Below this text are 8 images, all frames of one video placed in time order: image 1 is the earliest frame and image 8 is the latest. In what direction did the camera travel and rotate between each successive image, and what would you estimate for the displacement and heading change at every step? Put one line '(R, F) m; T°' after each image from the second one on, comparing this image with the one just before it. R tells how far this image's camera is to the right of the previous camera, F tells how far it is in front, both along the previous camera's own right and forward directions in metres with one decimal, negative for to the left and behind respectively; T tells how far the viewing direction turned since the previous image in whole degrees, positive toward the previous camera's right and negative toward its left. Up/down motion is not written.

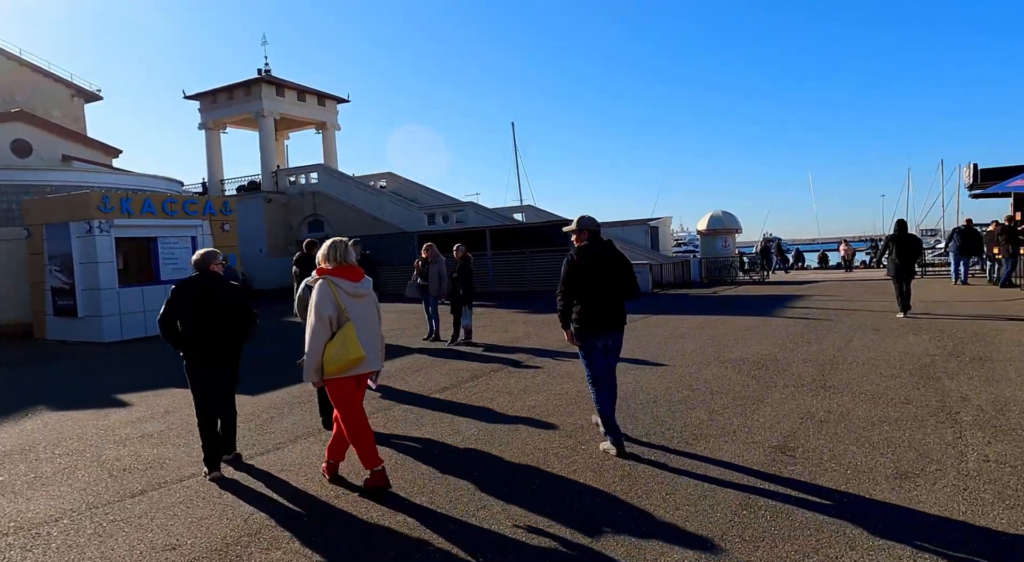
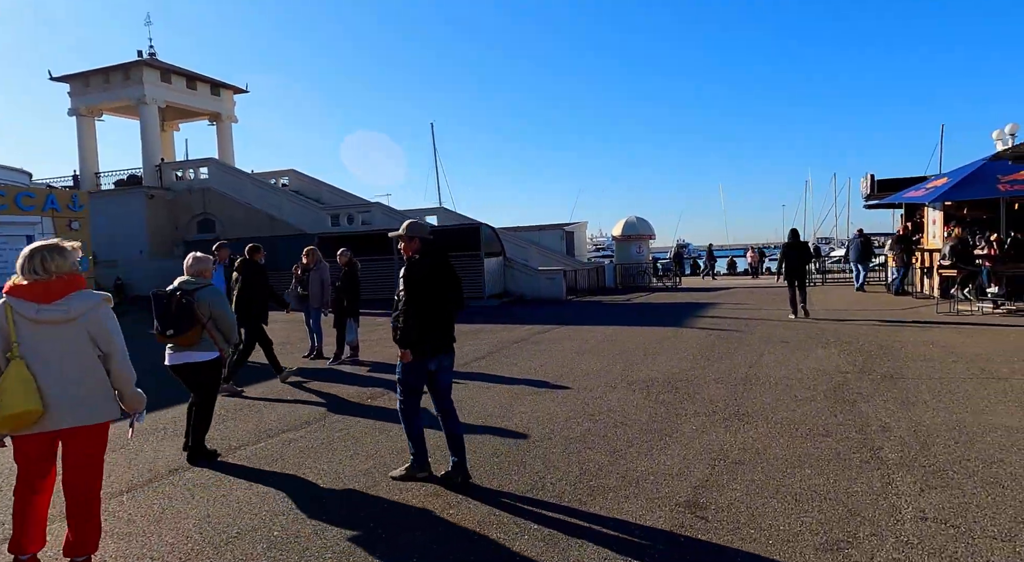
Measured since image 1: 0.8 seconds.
(+0.4, +0.9) m; +7°
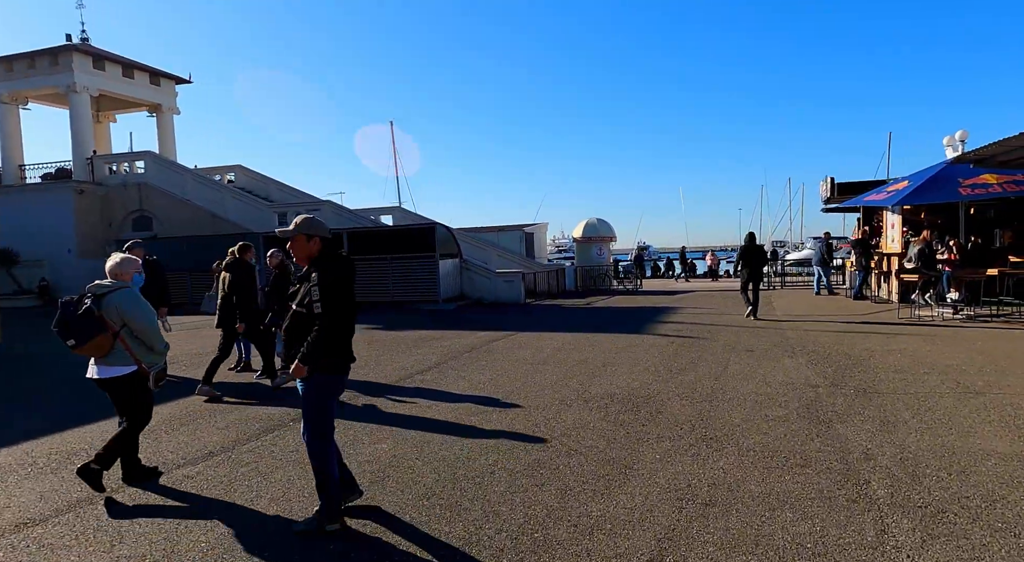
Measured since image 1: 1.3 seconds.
(+0.2, +0.7) m; +3°
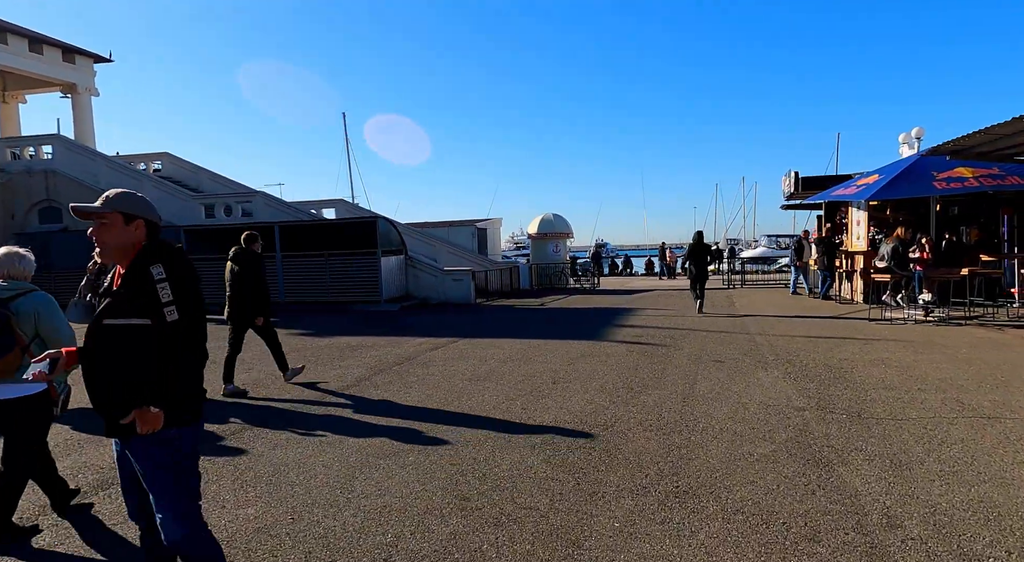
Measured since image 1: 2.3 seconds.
(+0.3, +1.3) m; +4°
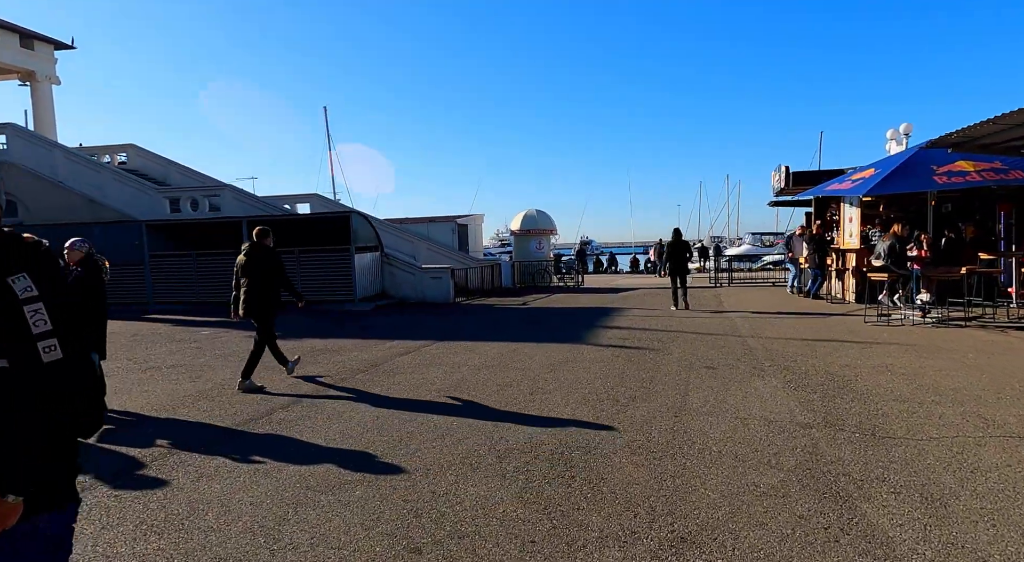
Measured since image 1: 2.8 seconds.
(+0.1, +0.7) m; +1°
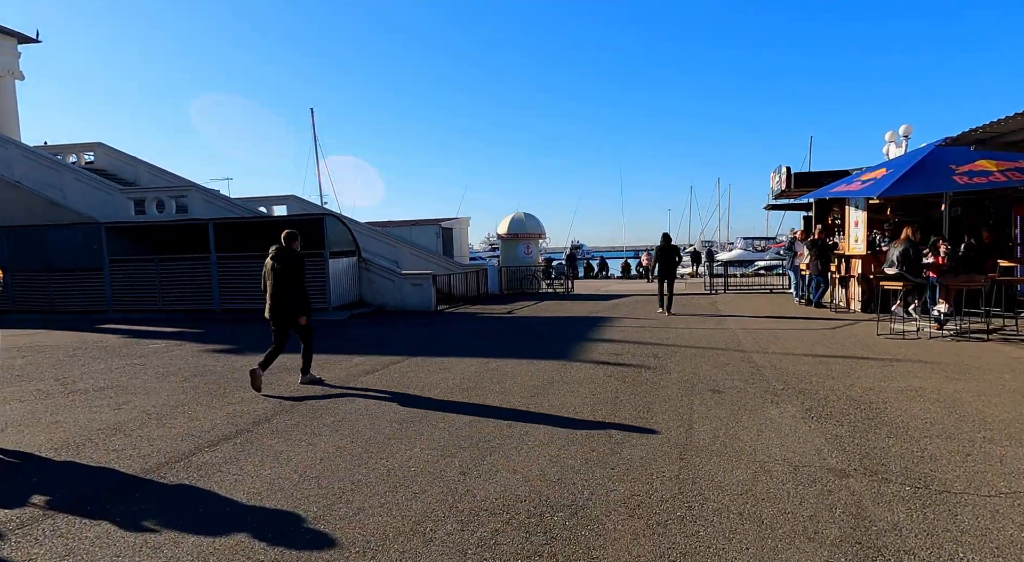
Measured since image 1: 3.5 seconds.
(+0.1, +1.0) m; +1°
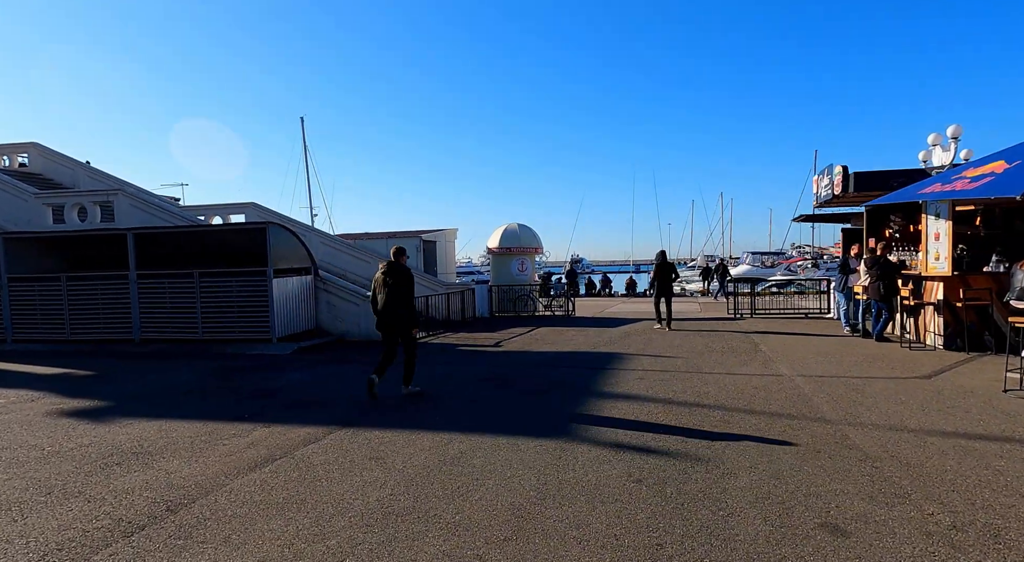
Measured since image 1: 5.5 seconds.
(+0.2, +3.0) m; 0°
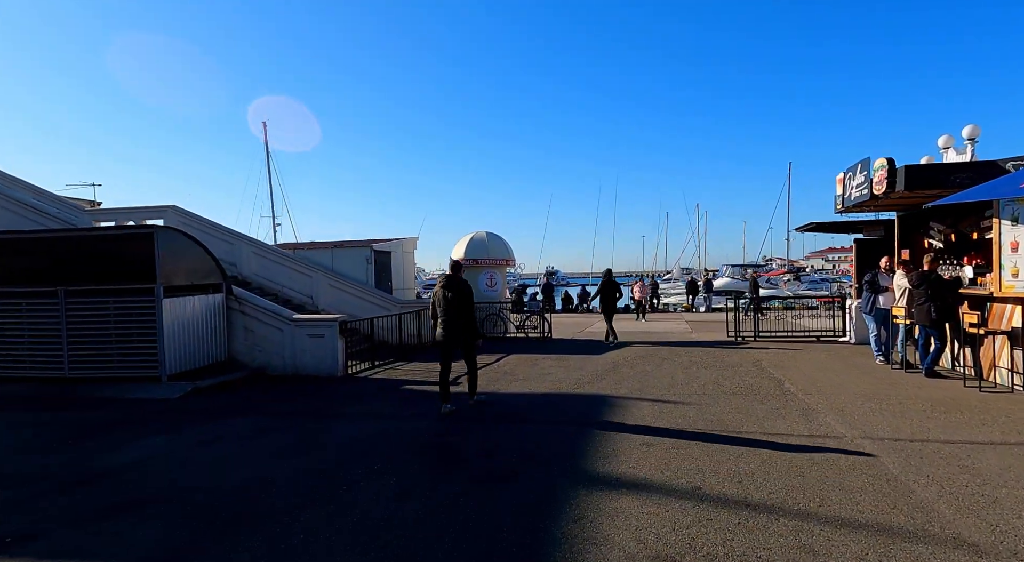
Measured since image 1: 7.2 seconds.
(+0.2, +2.7) m; +2°
